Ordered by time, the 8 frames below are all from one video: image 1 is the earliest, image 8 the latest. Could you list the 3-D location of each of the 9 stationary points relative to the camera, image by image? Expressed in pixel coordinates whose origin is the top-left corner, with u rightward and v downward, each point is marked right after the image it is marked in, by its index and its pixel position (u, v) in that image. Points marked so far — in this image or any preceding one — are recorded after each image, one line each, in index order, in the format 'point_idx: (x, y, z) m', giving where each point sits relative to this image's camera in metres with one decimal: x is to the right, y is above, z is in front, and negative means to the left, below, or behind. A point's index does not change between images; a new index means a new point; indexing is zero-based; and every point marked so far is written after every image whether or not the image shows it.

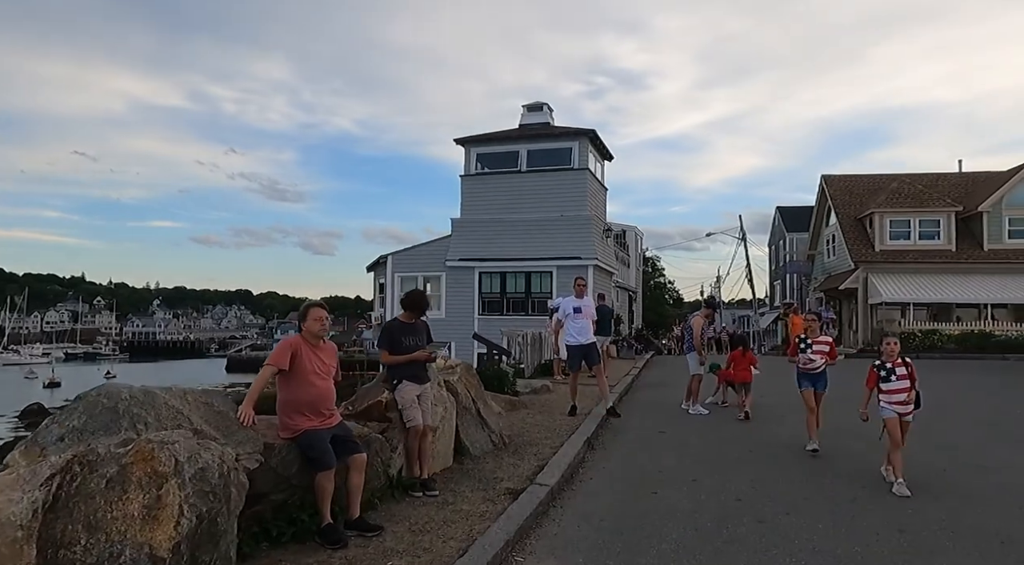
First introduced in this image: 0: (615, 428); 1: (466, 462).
0: (+1.5, -2.2, +10.6) m
1: (-0.5, -1.9, +7.6) m
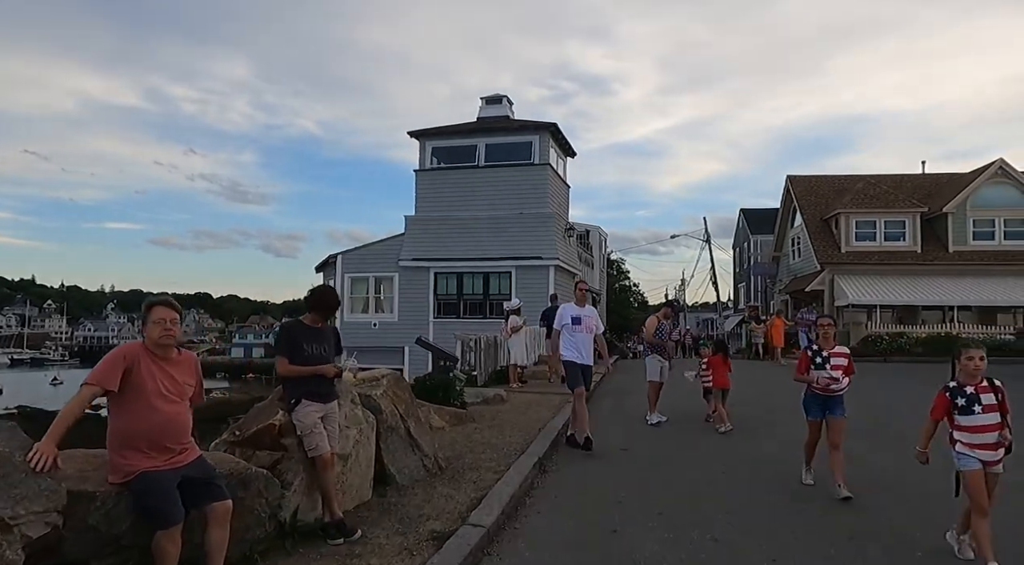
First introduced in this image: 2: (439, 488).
0: (+0.8, -2.2, +9.4) m
1: (-1.1, -1.9, +6.3) m
2: (-0.7, -1.9, +6.7) m
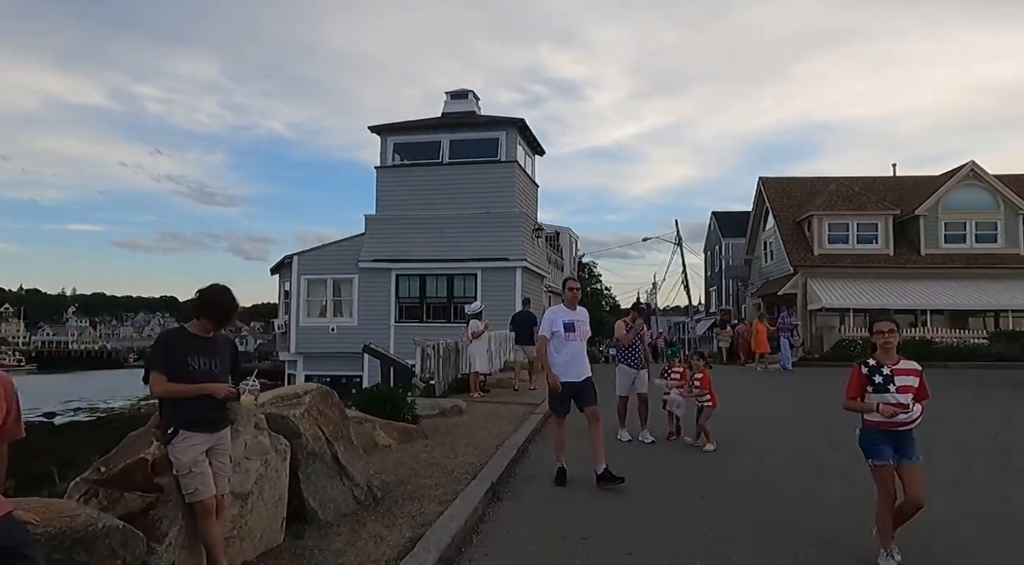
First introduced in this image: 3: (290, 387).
0: (+0.2, -2.2, +8.5) m
1: (-1.5, -1.9, +5.3) m
2: (-1.1, -1.9, +5.6) m
3: (-1.9, -0.9, +6.2) m
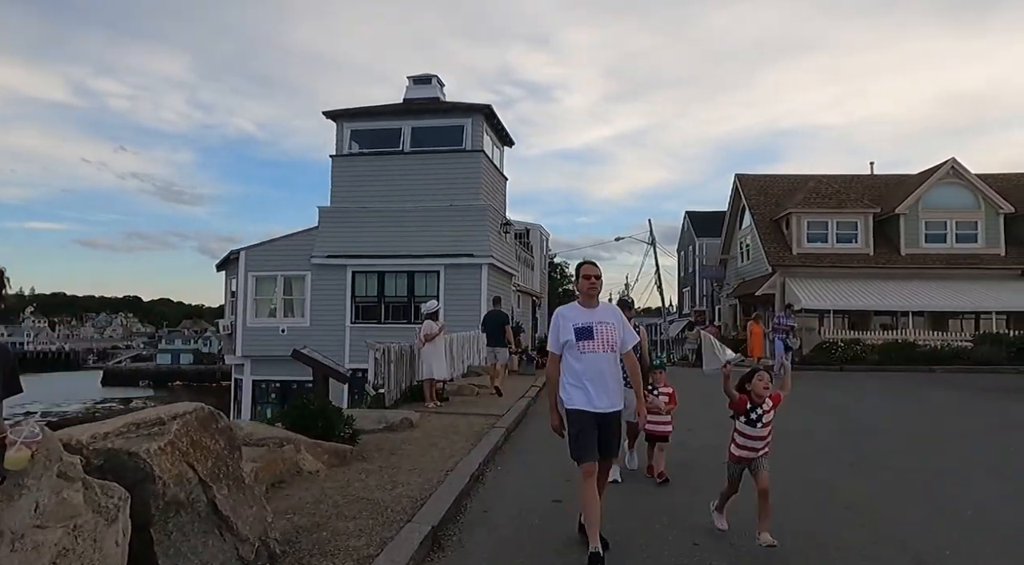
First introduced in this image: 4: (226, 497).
0: (-0.2, -2.1, +7.0) m
1: (-1.9, -1.8, +3.7) m
2: (-1.5, -1.8, +4.1) m
3: (-2.3, -0.8, +4.7) m
4: (-1.8, -1.4, +4.5) m
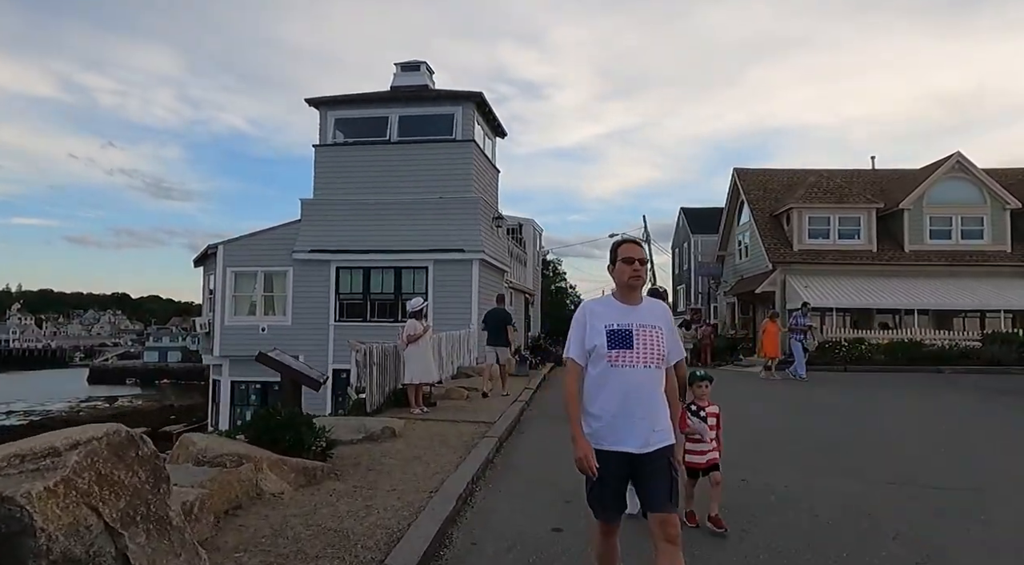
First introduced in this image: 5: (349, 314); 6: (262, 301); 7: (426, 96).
0: (-0.3, -2.1, +6.0) m
1: (-1.9, -1.8, +2.8) m
2: (-1.5, -1.8, +3.1) m
3: (-2.4, -0.8, +3.7) m
4: (-1.9, -1.3, +3.6) m
5: (-4.5, -0.9, +19.5) m
6: (-7.0, -0.5, +19.9) m
7: (-2.4, +5.1, +19.5) m
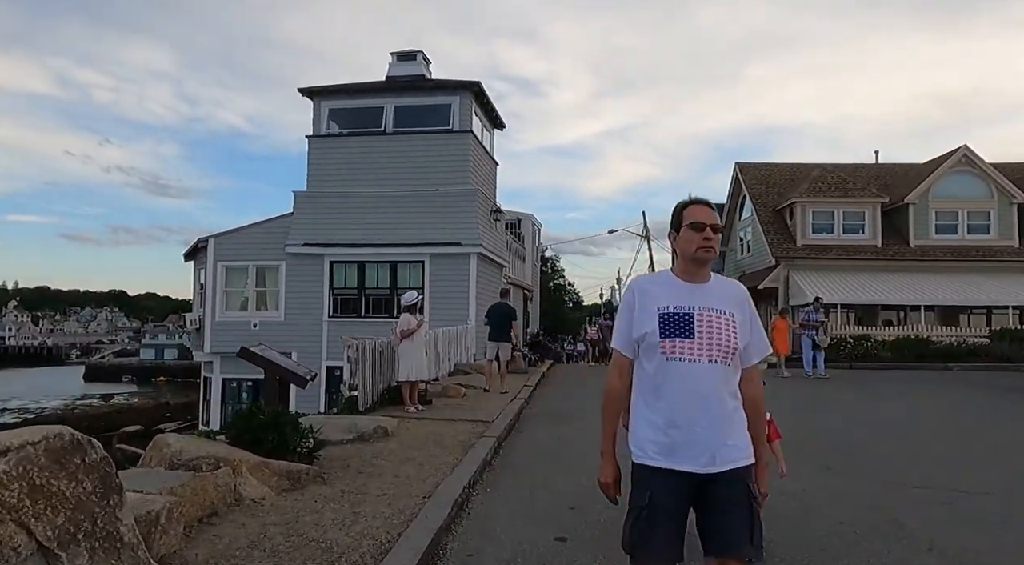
0: (-0.3, -2.0, +5.5) m
1: (-1.9, -1.7, +2.3) m
2: (-1.5, -1.7, +2.6) m
3: (-2.3, -0.7, +3.2) m
4: (-1.9, -1.2, +3.1) m
5: (-4.5, -0.7, +19.0) m
6: (-7.1, -0.4, +19.4) m
7: (-2.4, +5.3, +19.0) m
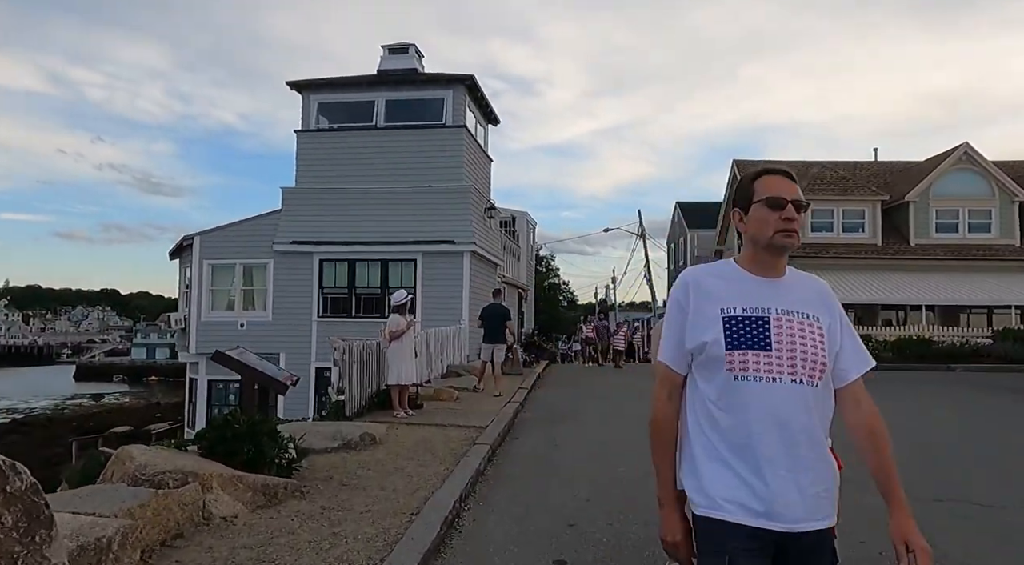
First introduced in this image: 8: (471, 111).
0: (-0.3, -2.0, +5.0) m
1: (-1.9, -1.7, +1.8) m
2: (-1.5, -1.7, +2.1) m
3: (-2.4, -0.7, +2.7) m
4: (-1.9, -1.2, +2.6) m
5: (-4.6, -0.7, +18.4) m
6: (-7.2, -0.3, +18.8) m
7: (-2.5, +5.3, +18.4) m
8: (-1.1, +4.7, +19.5) m
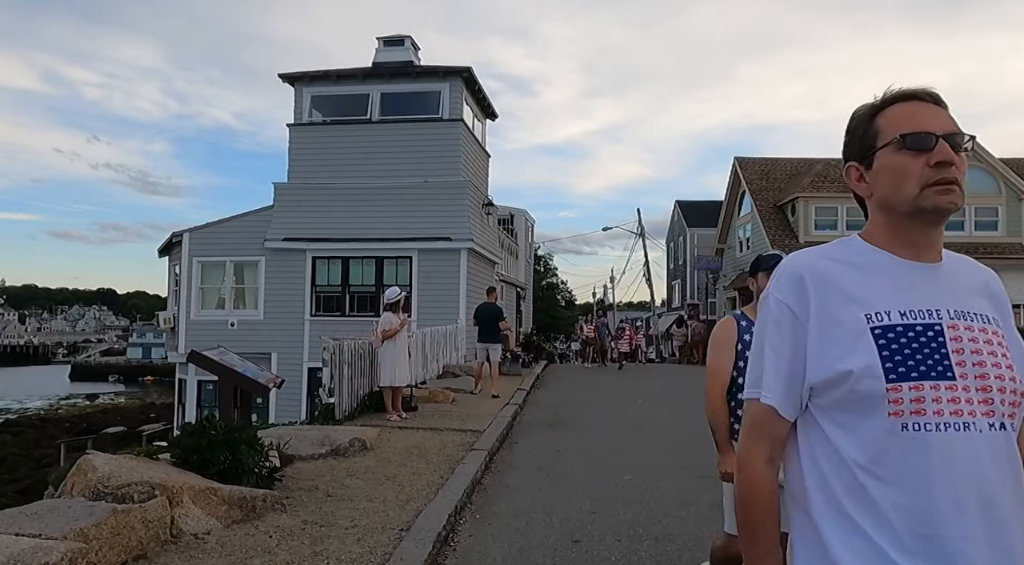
0: (-0.3, -1.9, +4.5) m
1: (-1.9, -1.6, +1.2) m
2: (-1.5, -1.6, +1.6) m
3: (-2.4, -0.6, +2.2) m
4: (-1.9, -1.2, +2.1) m
5: (-4.7, -0.6, +17.9) m
6: (-7.2, -0.3, +18.3) m
7: (-2.6, +5.3, +17.9) m
8: (-1.2, +4.8, +19.0) m
